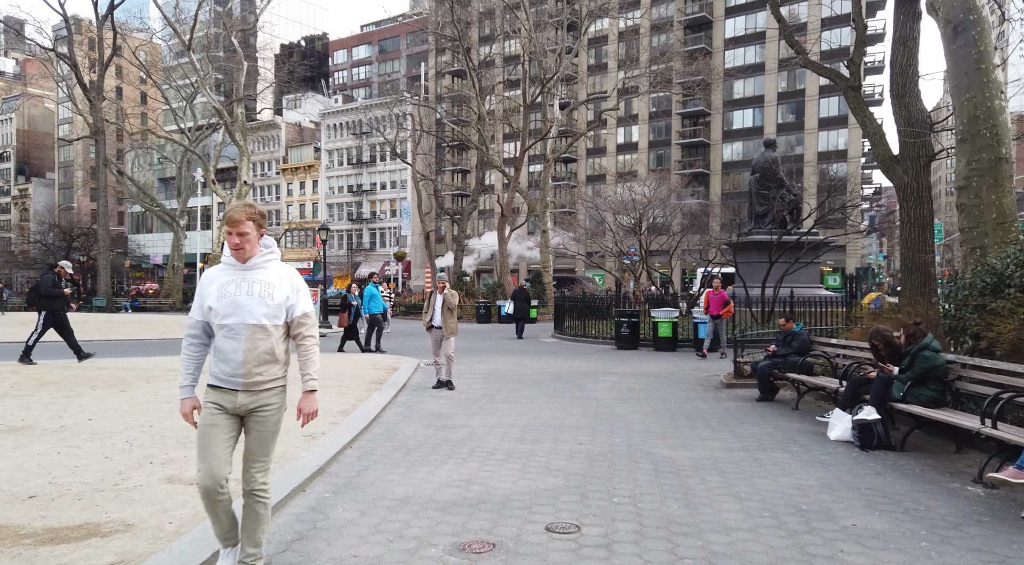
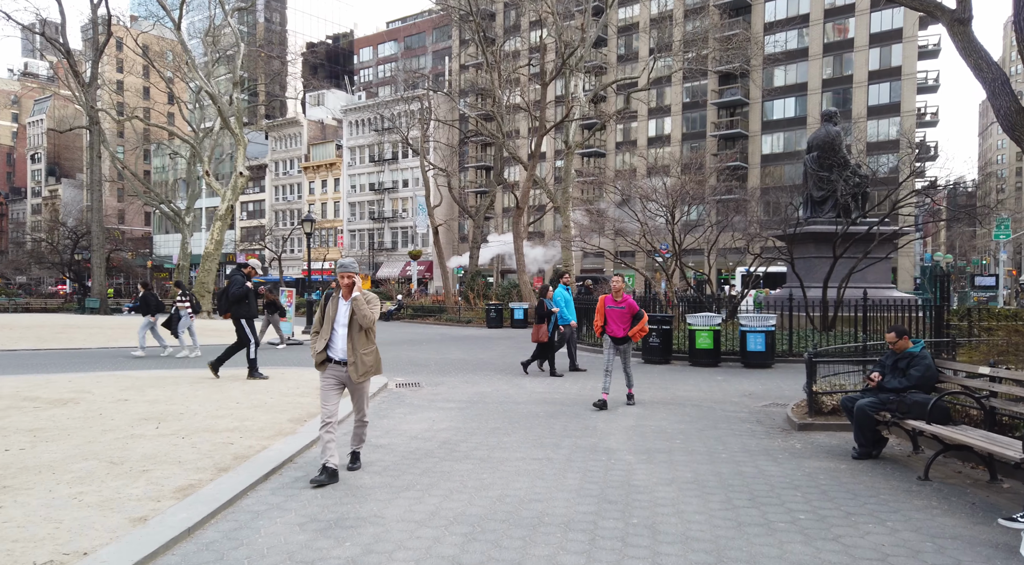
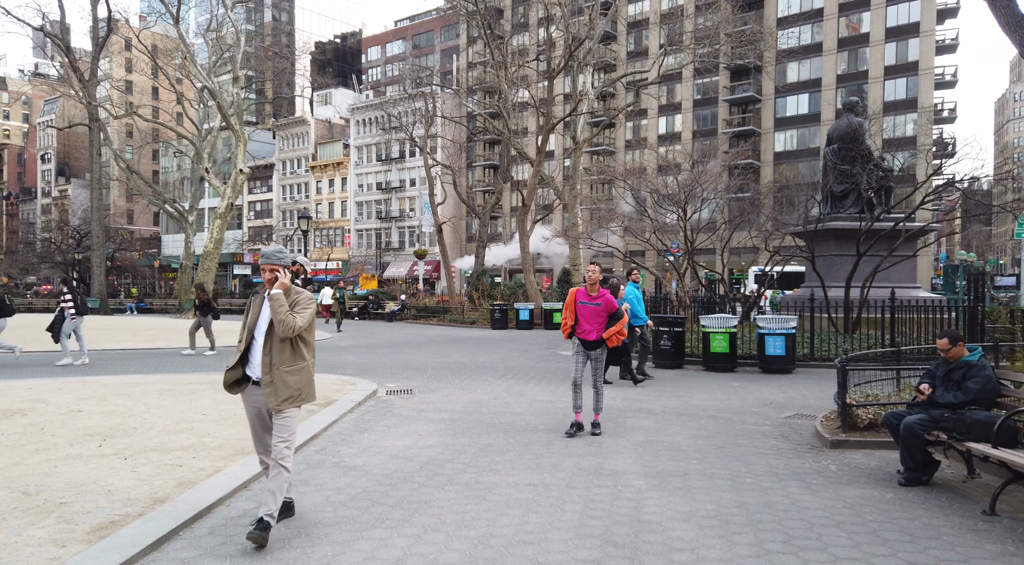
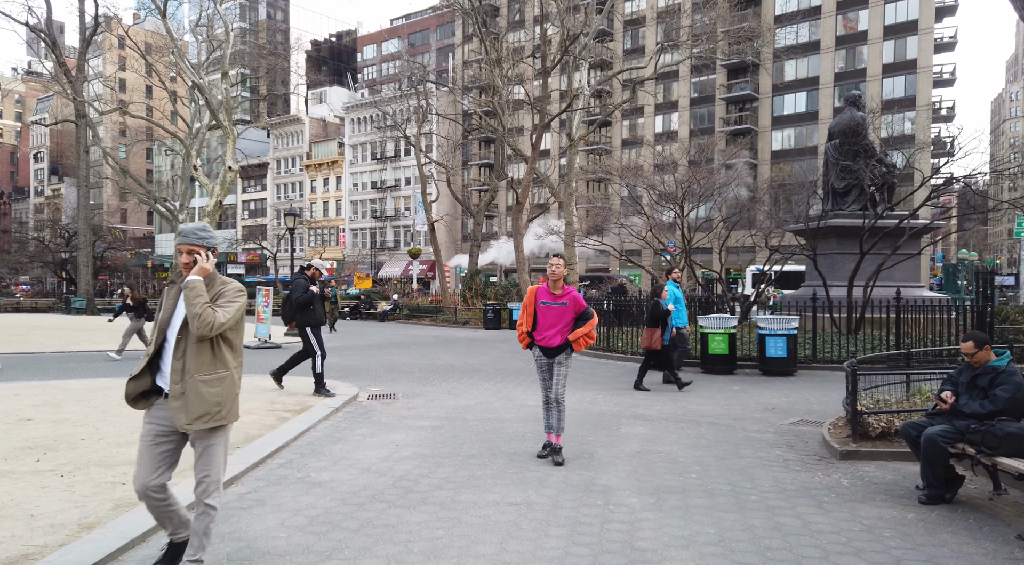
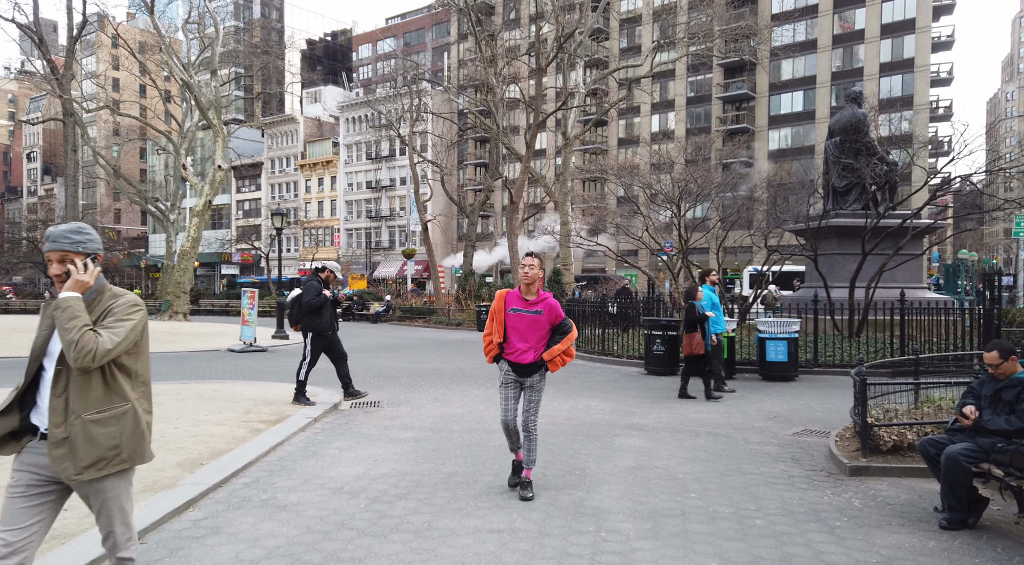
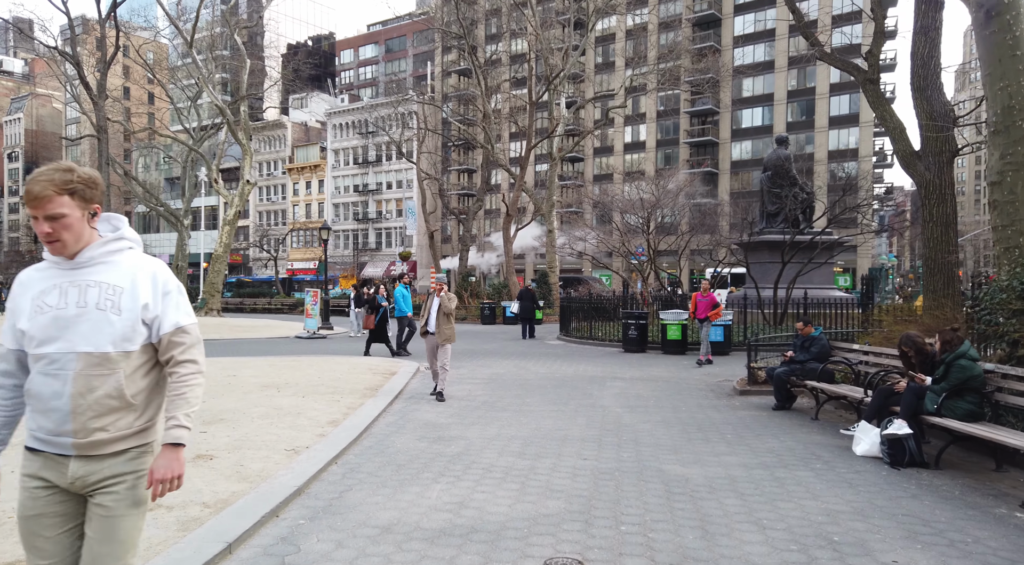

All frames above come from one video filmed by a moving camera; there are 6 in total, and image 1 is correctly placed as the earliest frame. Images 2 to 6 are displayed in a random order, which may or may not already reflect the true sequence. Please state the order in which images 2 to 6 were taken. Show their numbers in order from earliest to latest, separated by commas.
6, 2, 3, 4, 5
